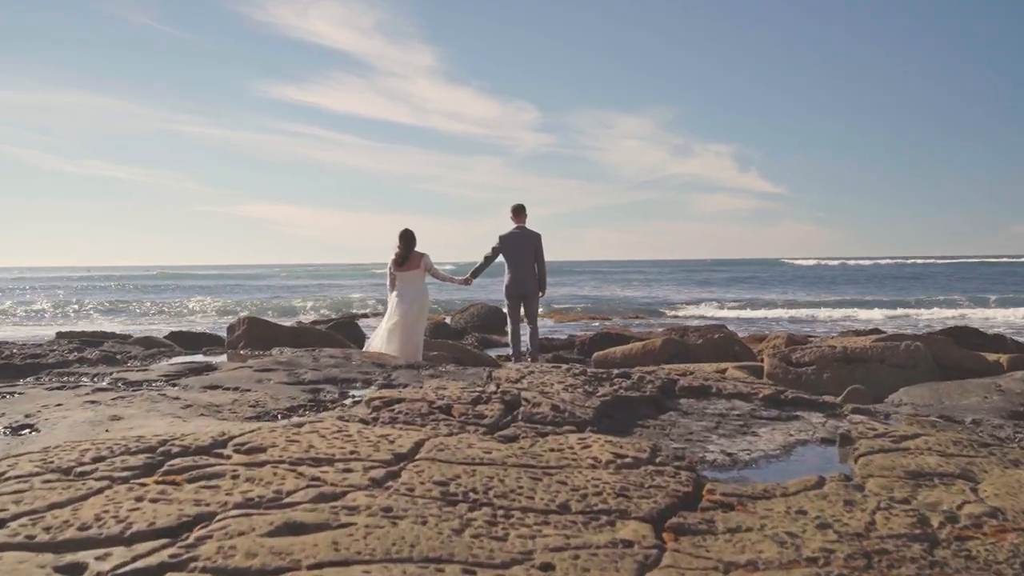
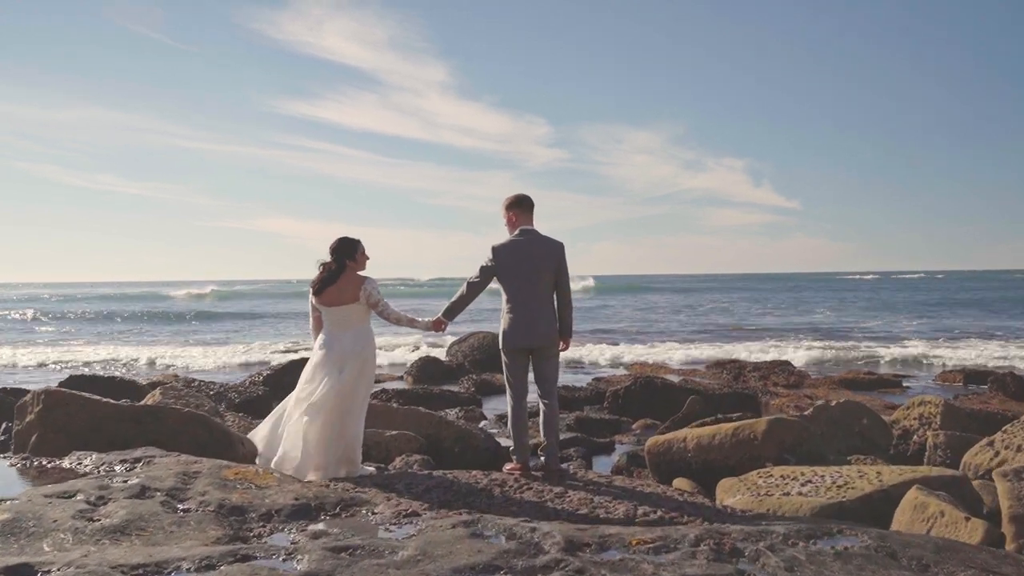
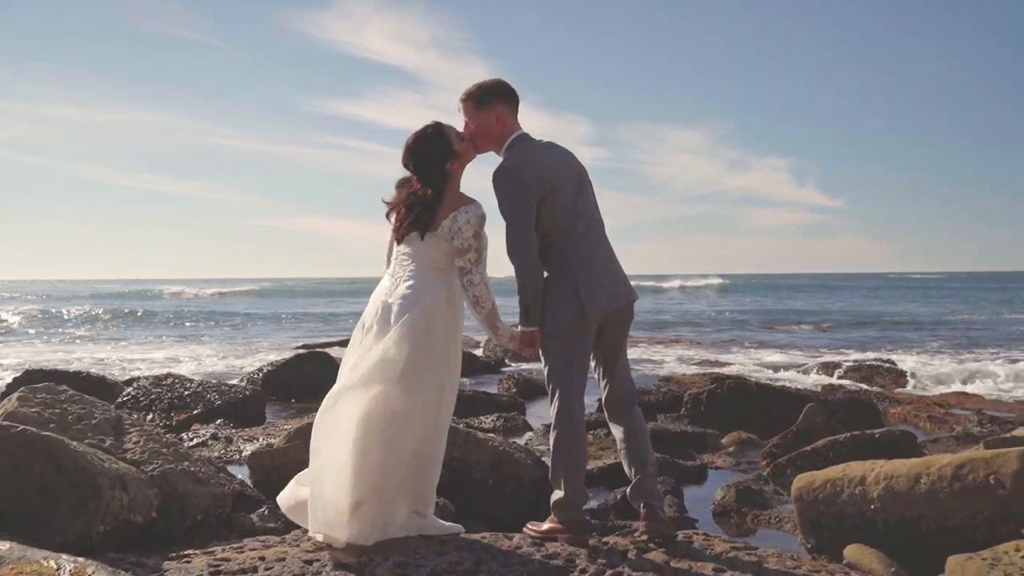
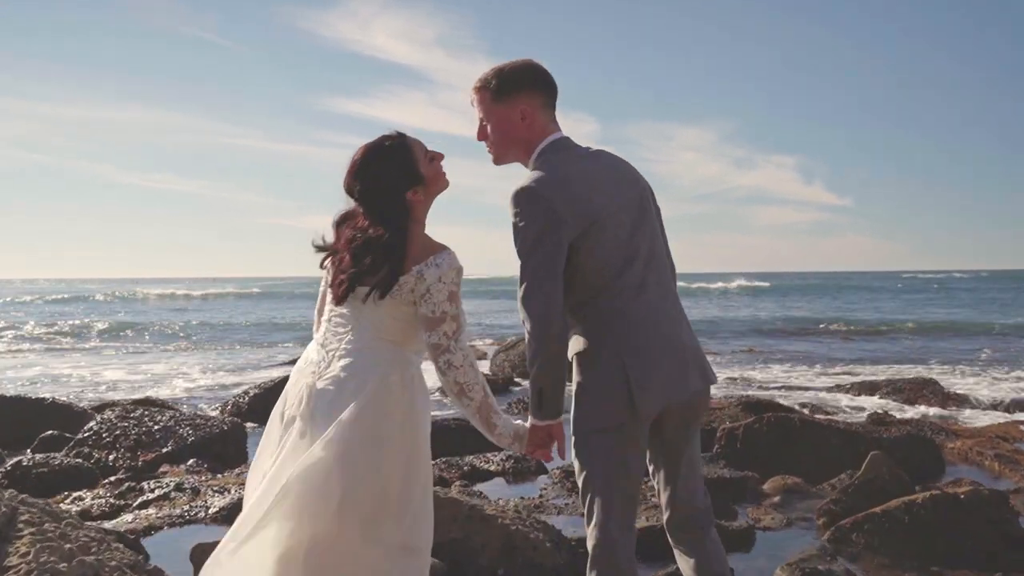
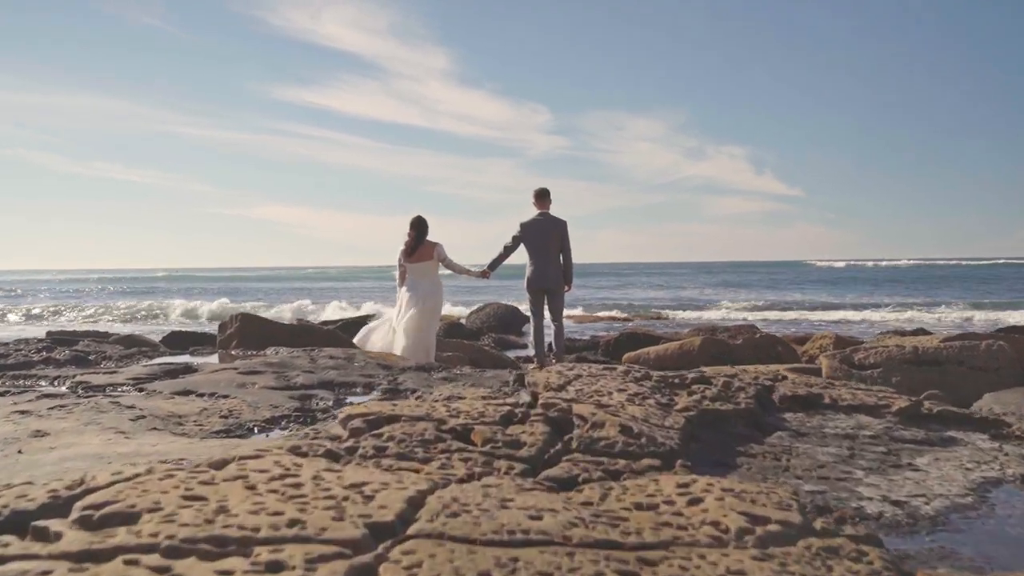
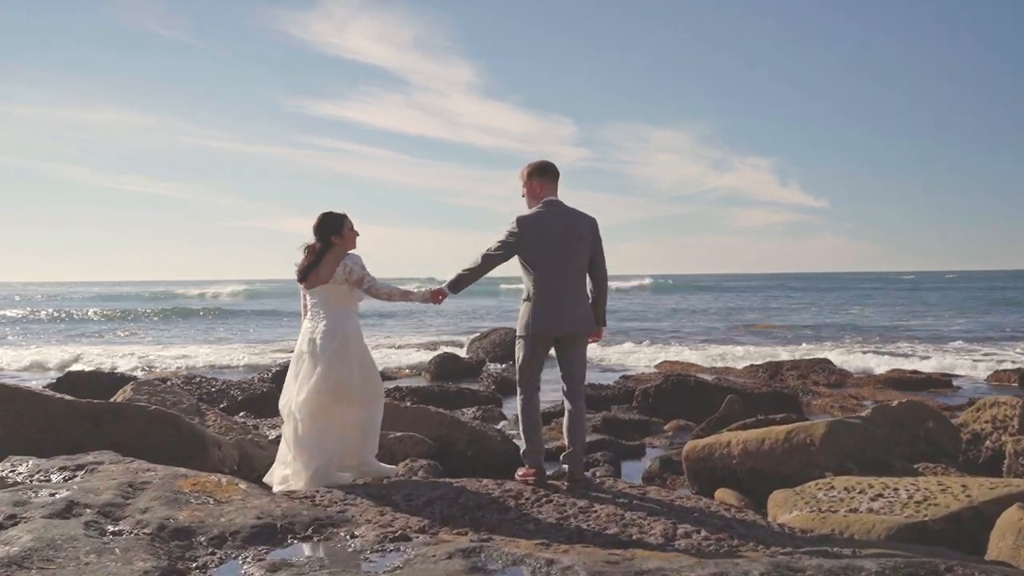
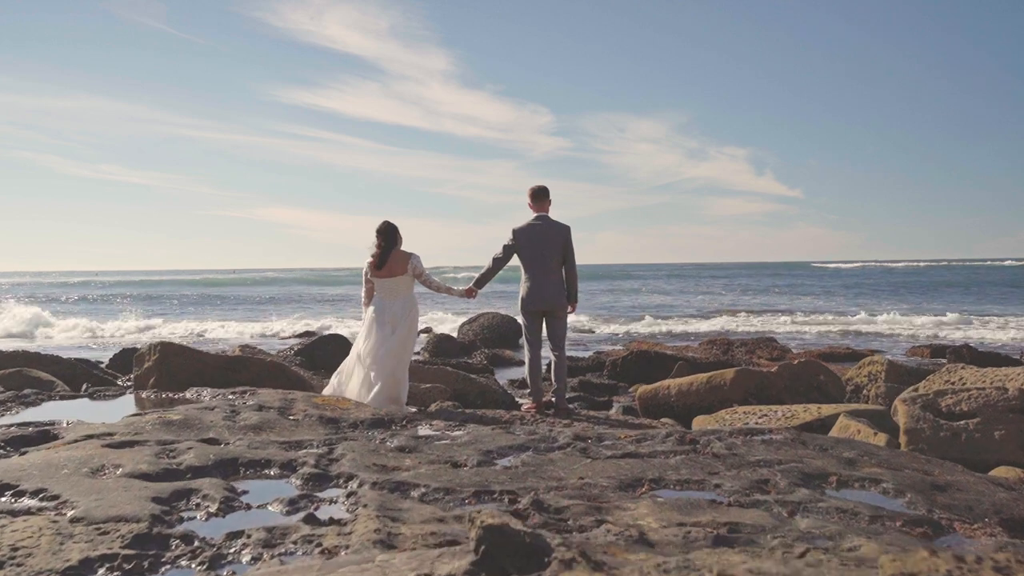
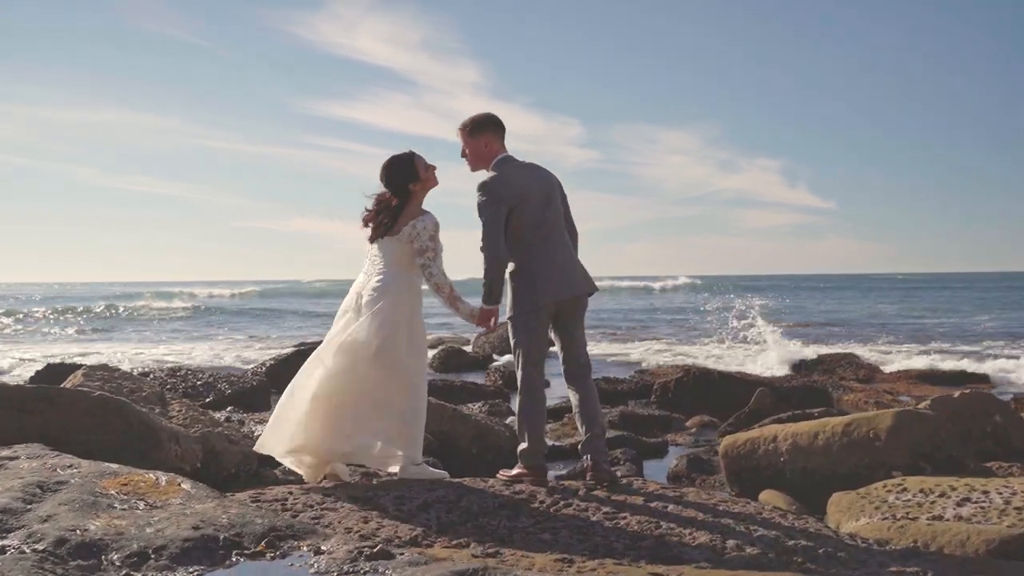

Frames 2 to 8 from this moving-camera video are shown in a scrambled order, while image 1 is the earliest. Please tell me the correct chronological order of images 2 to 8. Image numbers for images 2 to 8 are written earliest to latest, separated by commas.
5, 7, 2, 6, 8, 3, 4
